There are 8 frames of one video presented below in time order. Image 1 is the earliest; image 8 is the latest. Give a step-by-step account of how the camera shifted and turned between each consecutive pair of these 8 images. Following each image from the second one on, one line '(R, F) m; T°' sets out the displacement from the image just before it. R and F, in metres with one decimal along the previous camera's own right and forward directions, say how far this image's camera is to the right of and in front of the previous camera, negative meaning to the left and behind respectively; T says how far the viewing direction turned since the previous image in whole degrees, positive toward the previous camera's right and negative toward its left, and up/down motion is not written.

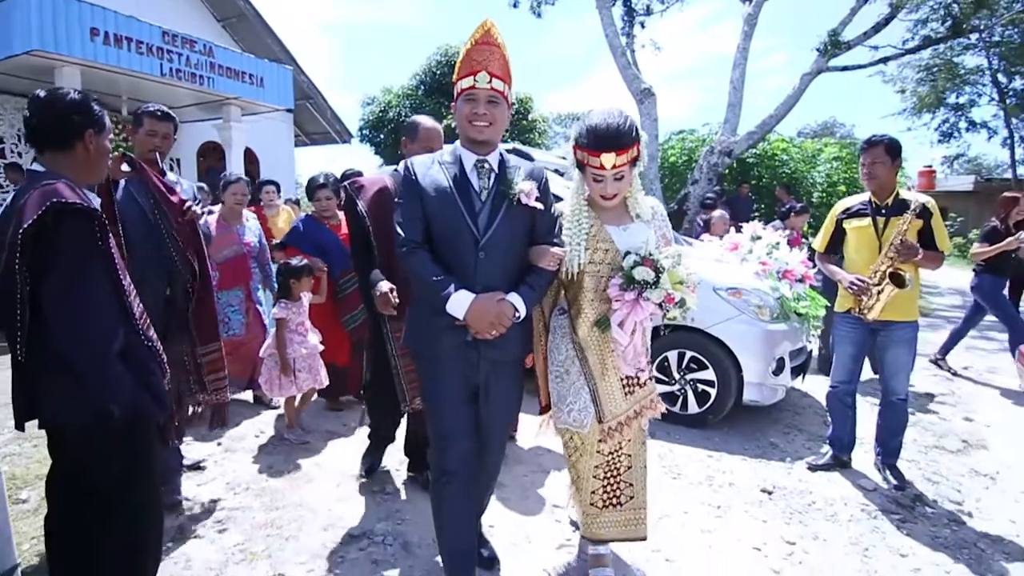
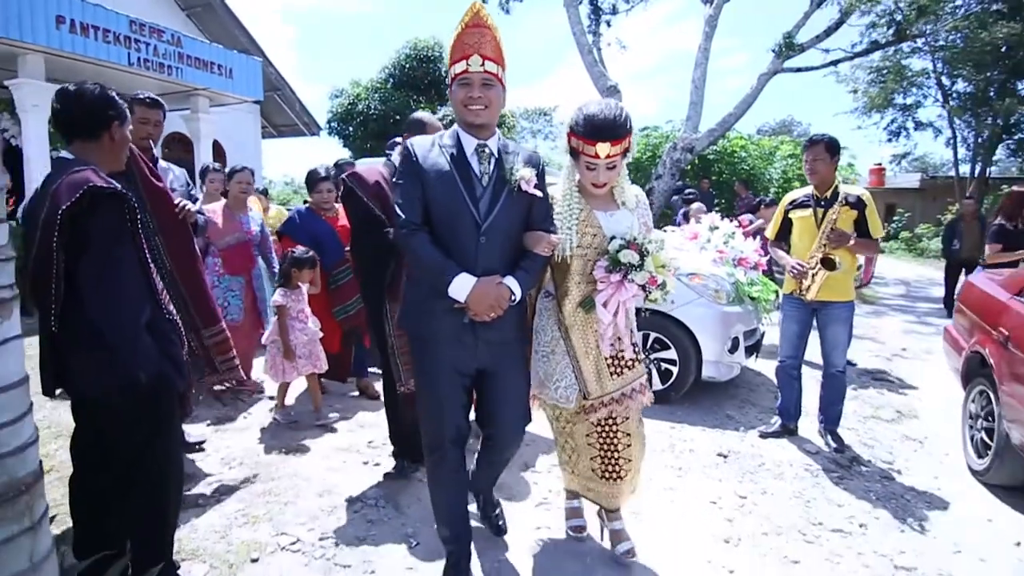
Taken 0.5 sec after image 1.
(-0.1, -0.3) m; +3°
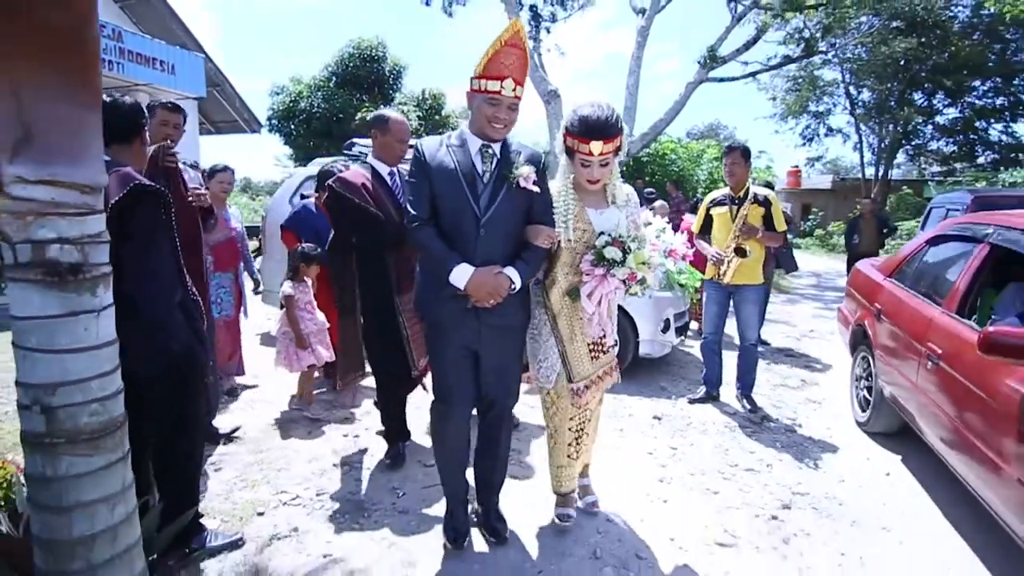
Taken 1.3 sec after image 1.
(-0.2, -0.5) m; +6°
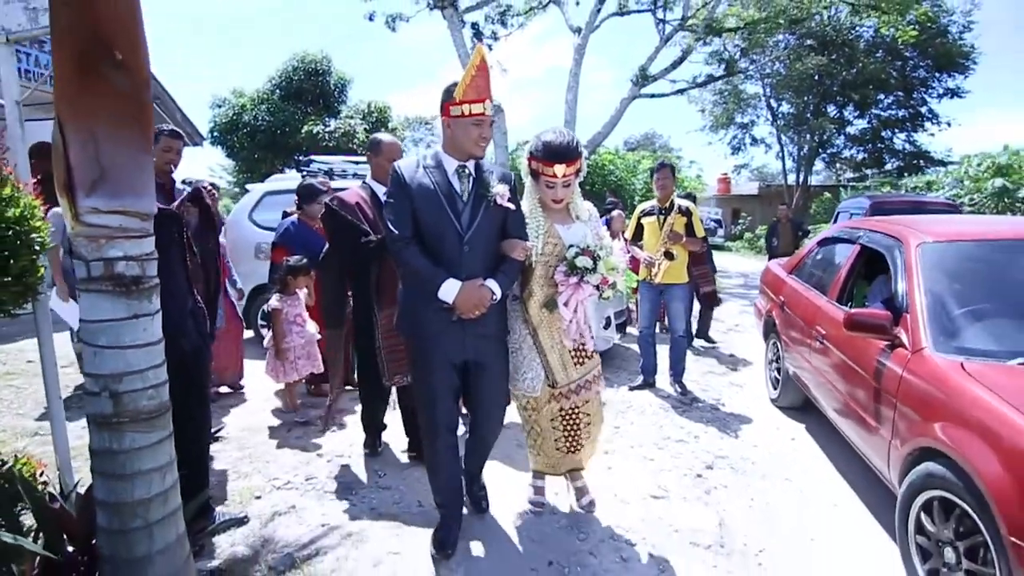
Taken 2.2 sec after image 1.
(-0.1, -0.5) m; +5°
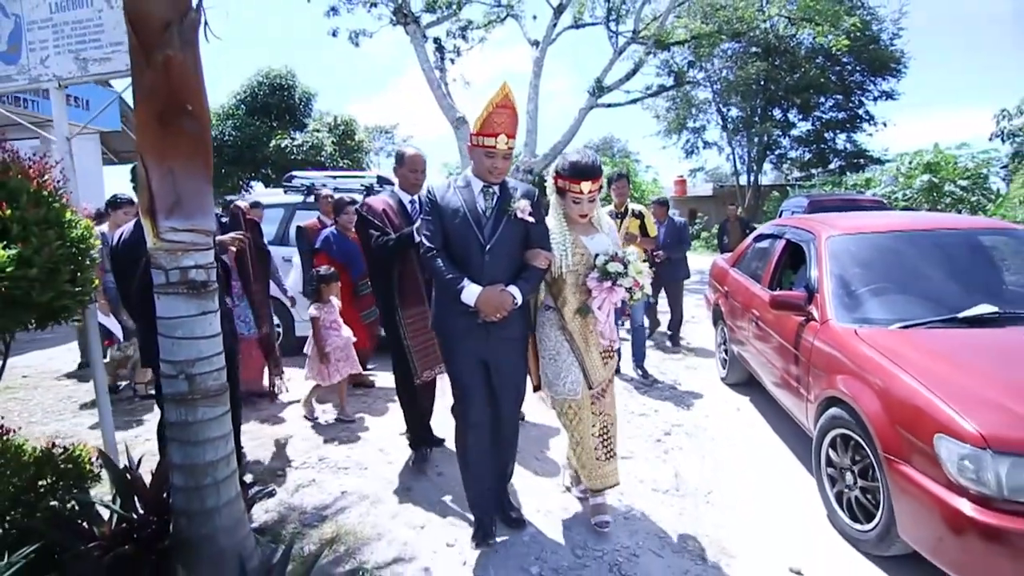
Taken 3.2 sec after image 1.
(-0.1, -0.6) m; +4°
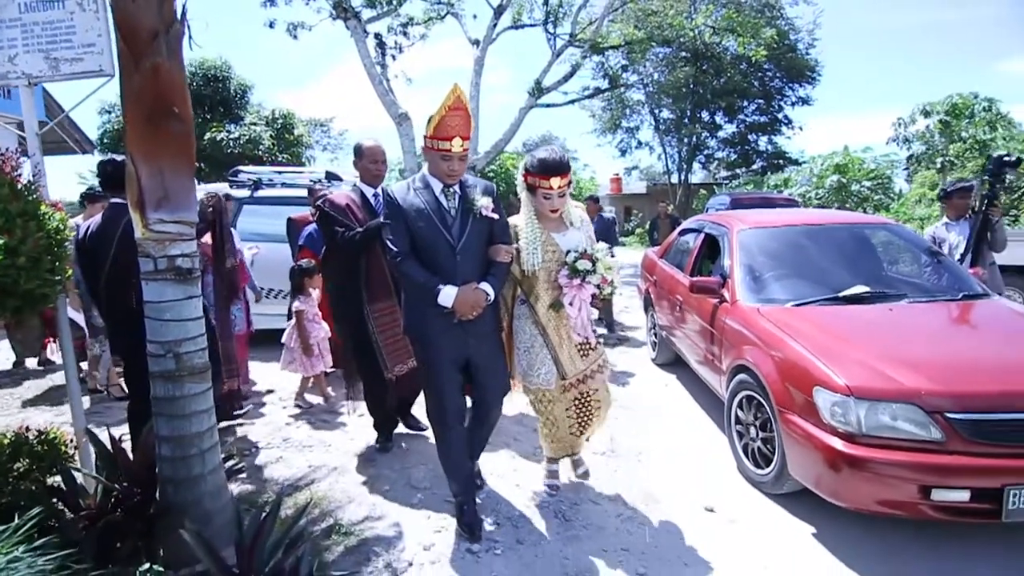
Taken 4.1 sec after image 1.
(-0.1, -0.4) m; +6°
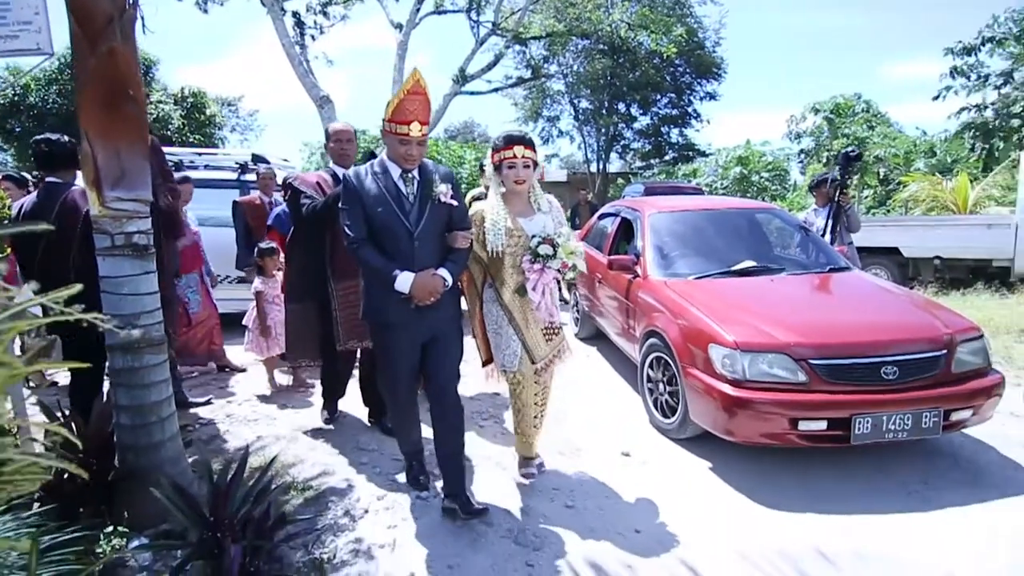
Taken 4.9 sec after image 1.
(-0.1, -0.4) m; +8°
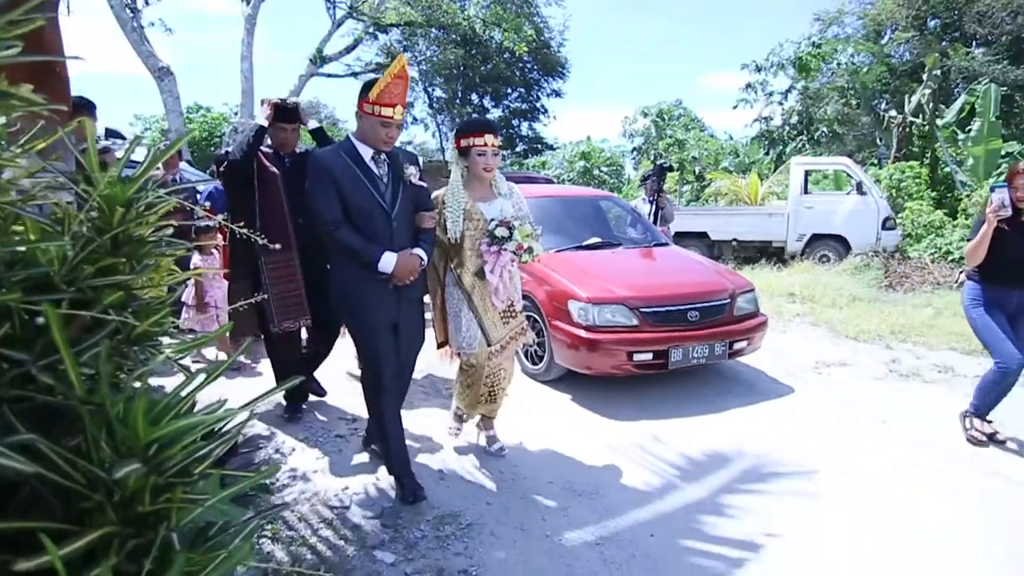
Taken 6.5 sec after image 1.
(-0.4, -0.7) m; +15°
